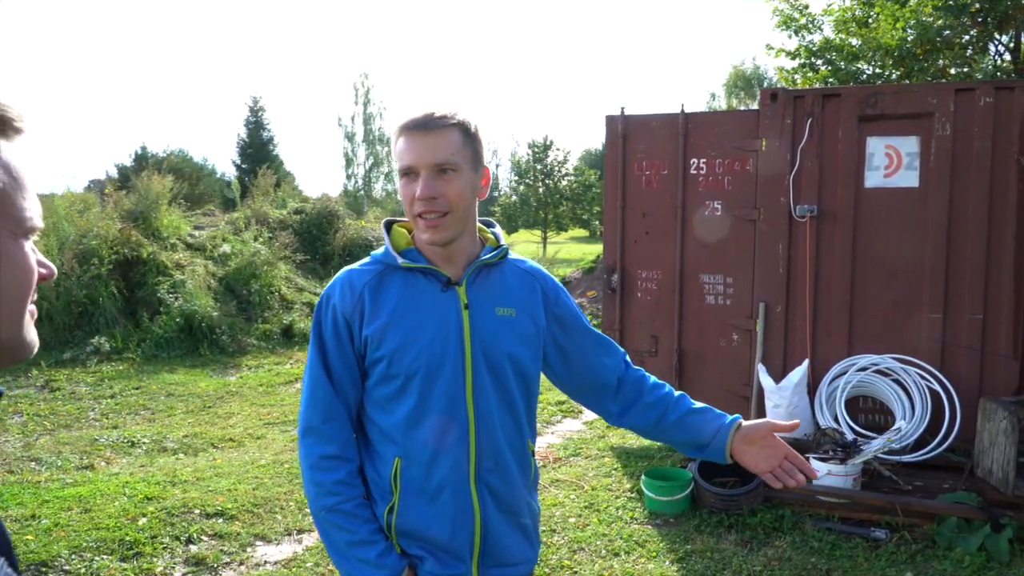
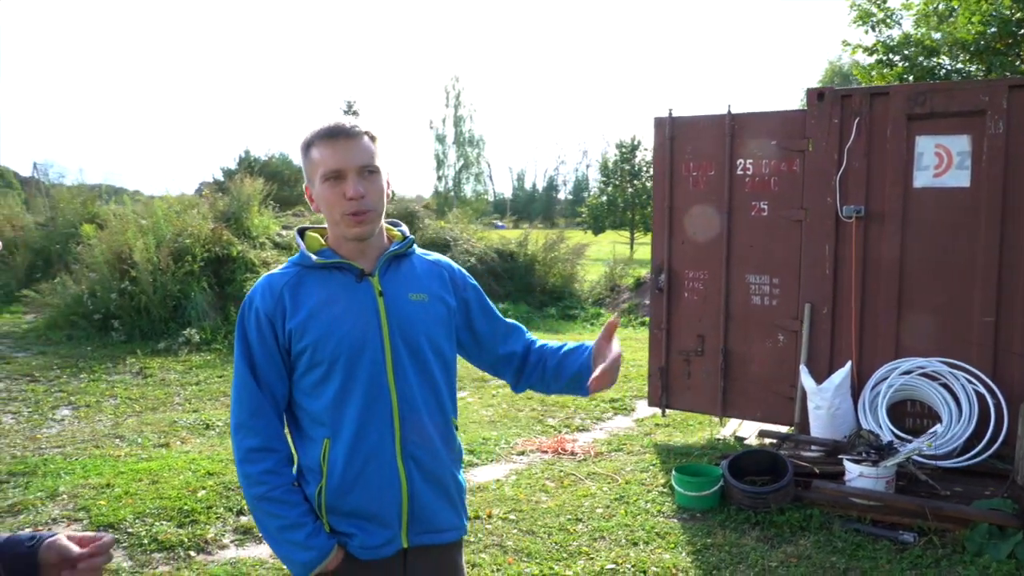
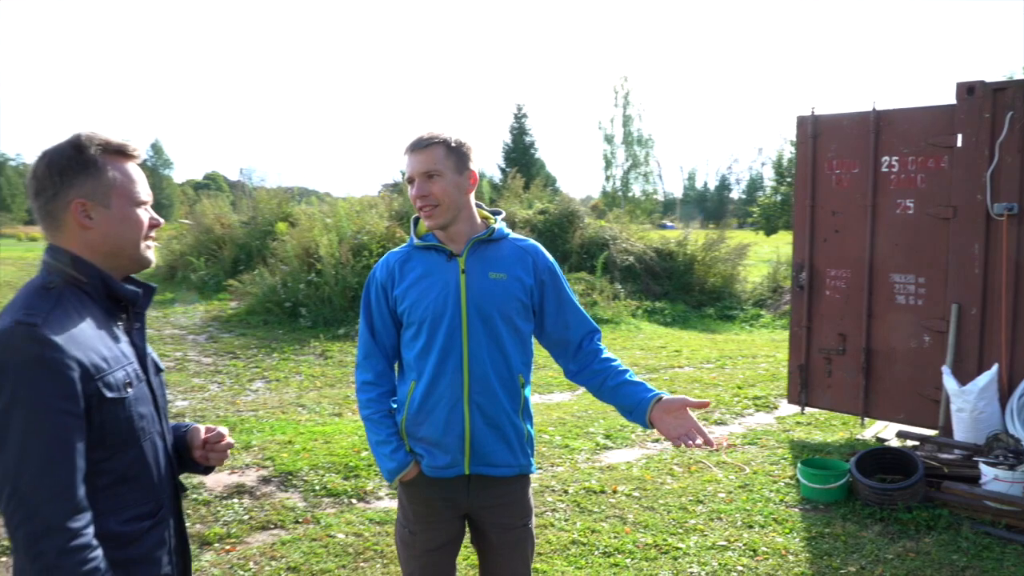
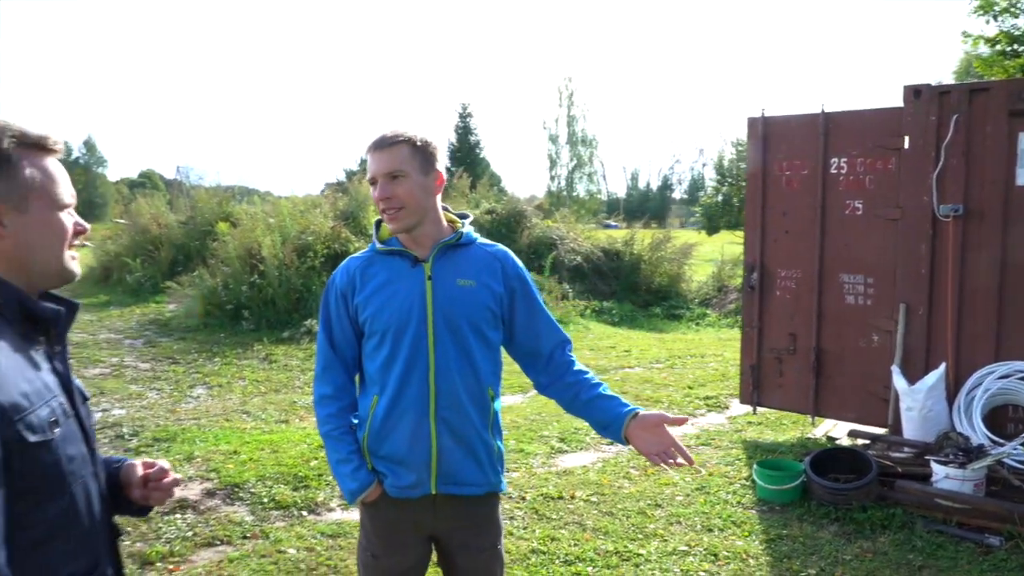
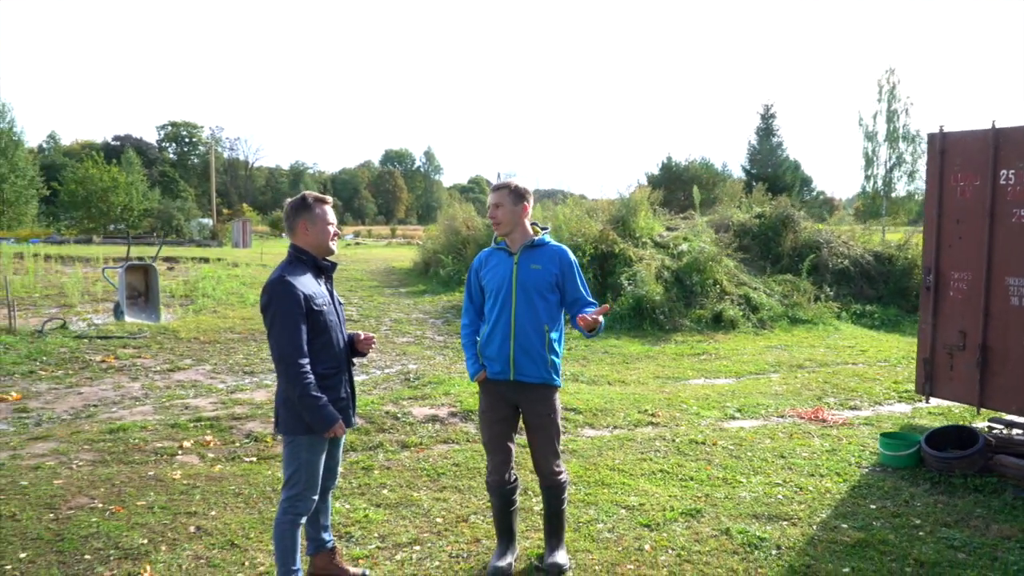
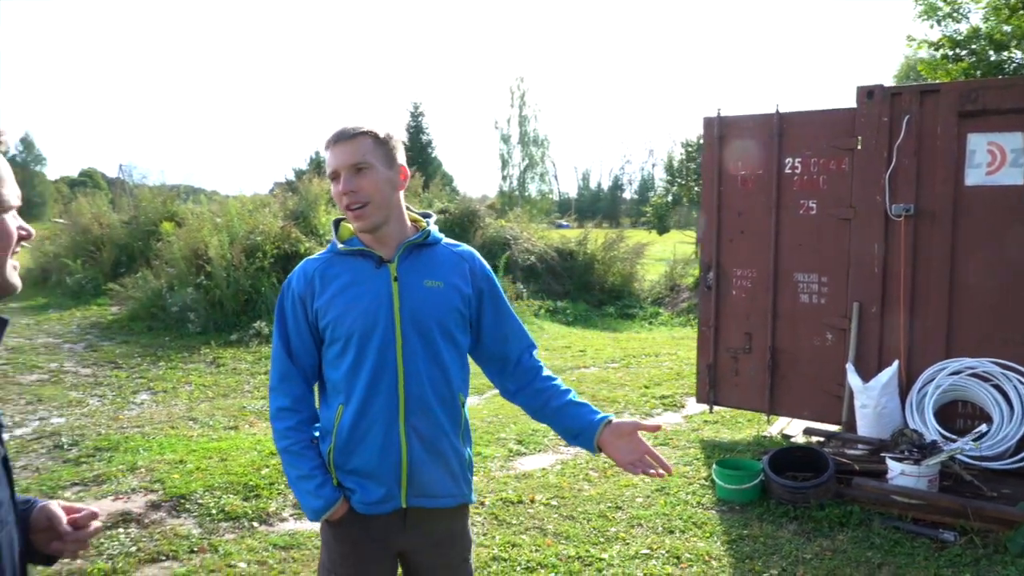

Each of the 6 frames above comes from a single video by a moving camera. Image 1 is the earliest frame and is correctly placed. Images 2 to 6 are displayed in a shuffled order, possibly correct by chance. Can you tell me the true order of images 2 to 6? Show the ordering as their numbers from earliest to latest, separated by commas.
2, 6, 4, 3, 5
